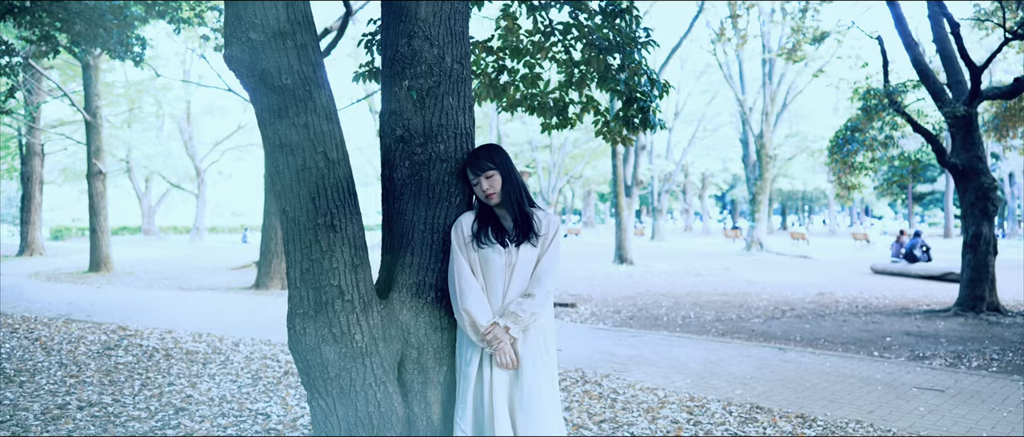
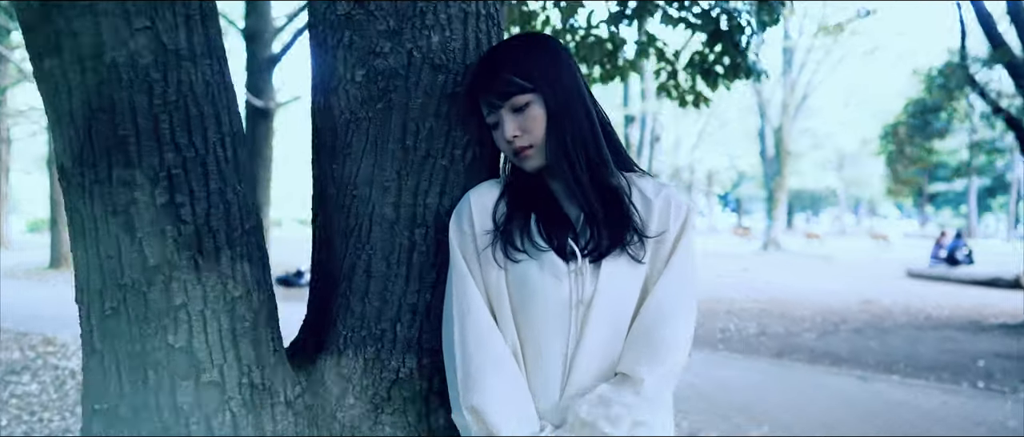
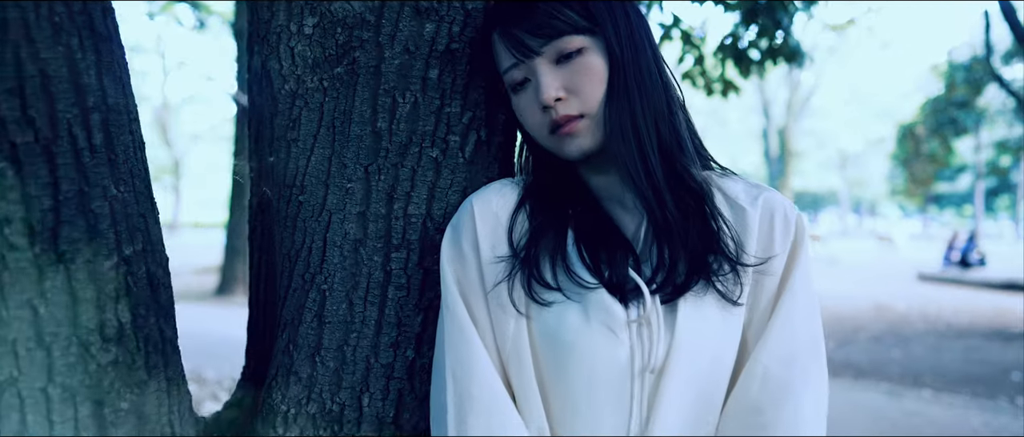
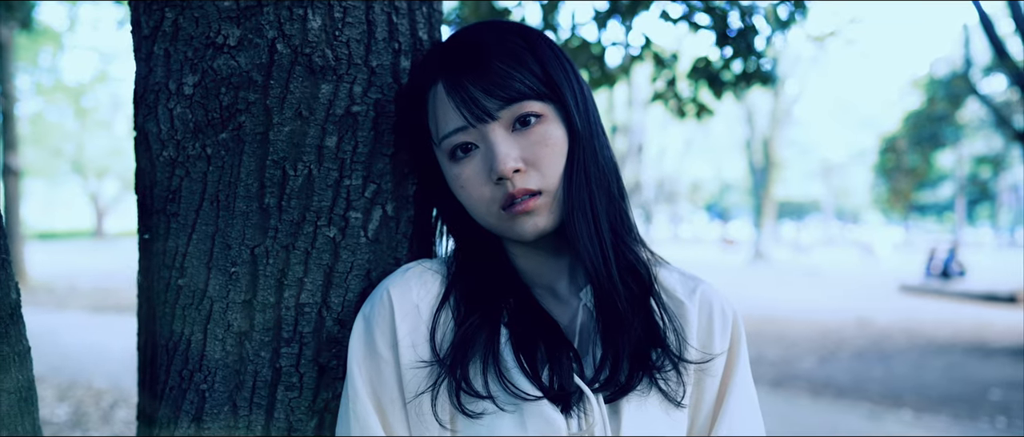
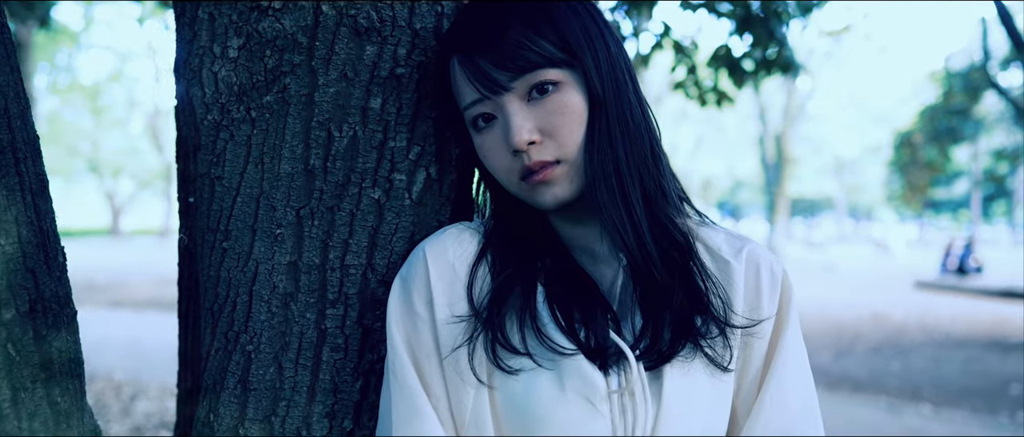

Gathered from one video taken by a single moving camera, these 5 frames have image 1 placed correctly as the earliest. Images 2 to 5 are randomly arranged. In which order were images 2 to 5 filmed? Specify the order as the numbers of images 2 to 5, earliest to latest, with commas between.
2, 3, 5, 4
